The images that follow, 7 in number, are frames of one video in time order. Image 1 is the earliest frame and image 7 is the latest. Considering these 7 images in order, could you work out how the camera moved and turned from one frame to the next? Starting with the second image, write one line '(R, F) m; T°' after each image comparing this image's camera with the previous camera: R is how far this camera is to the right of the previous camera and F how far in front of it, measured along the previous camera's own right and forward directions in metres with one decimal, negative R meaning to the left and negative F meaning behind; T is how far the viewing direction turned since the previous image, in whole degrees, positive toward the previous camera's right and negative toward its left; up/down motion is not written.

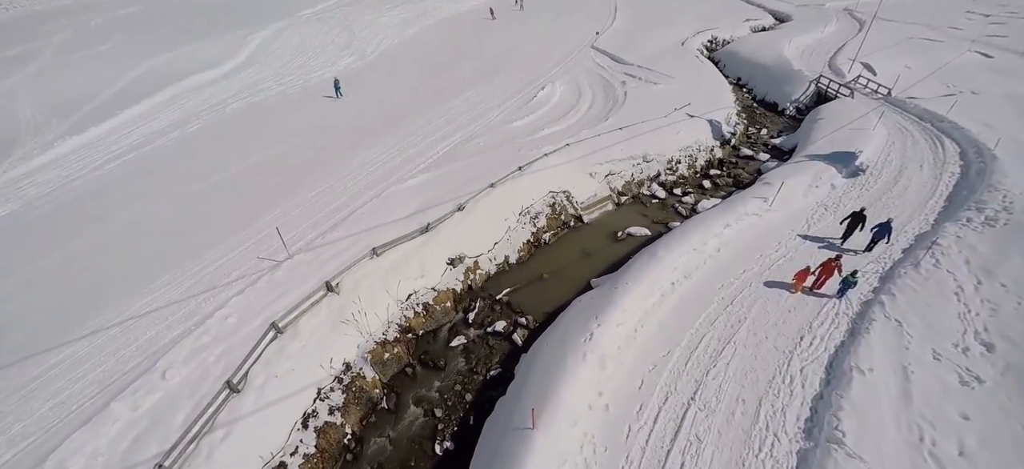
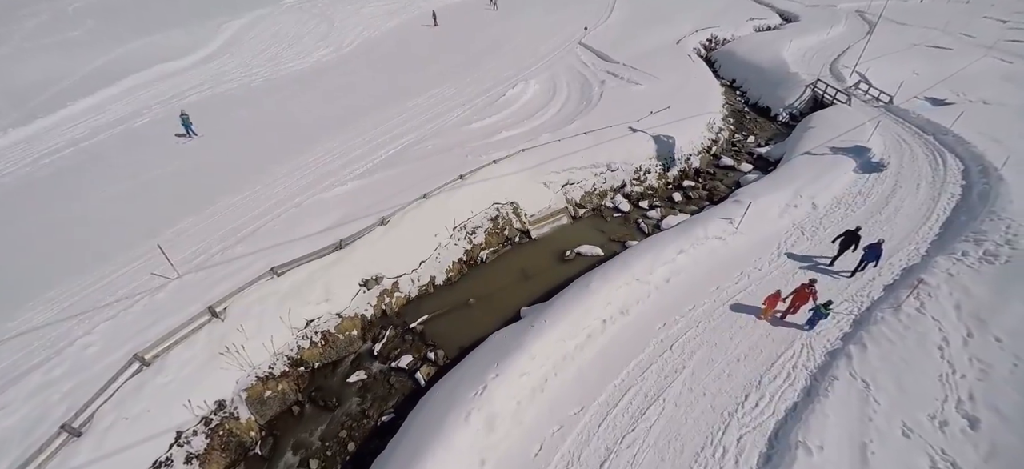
(+3.1, +2.3) m; -2°
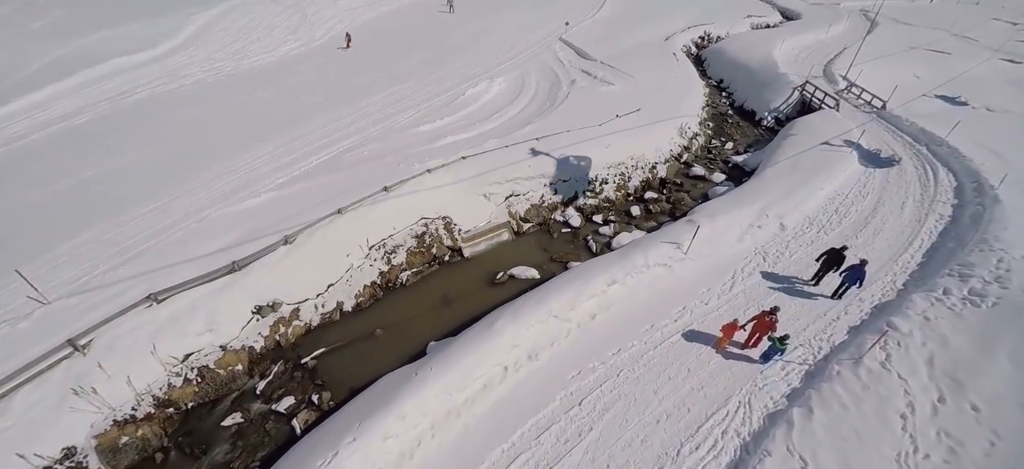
(+3.1, +2.1) m; -1°
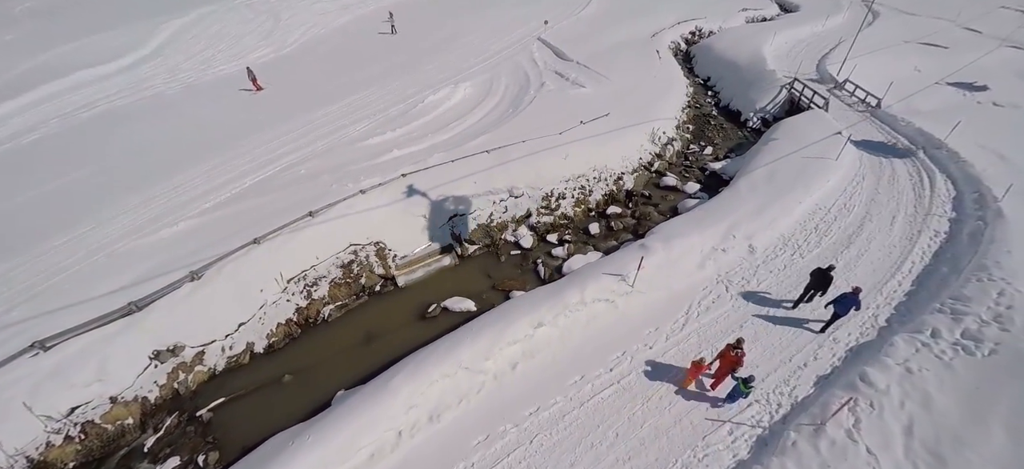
(+2.7, +1.8) m; -2°
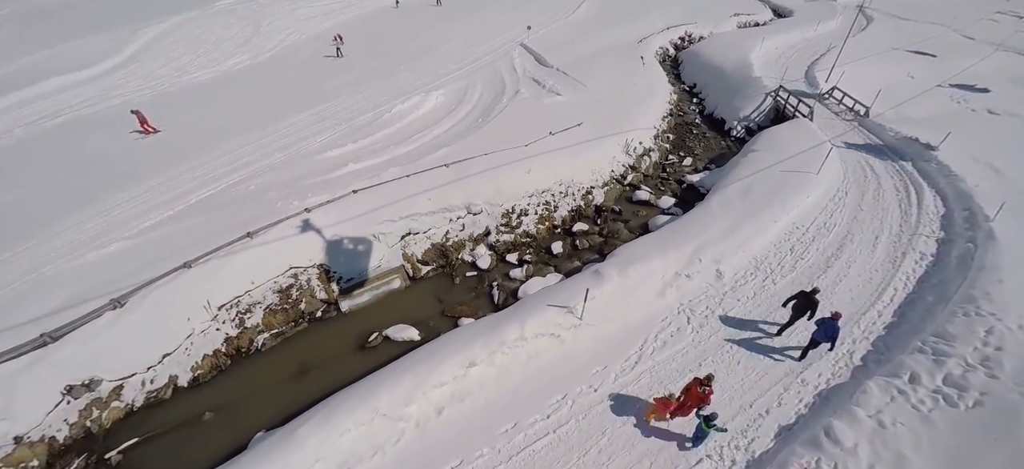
(+1.8, +1.2) m; -1°
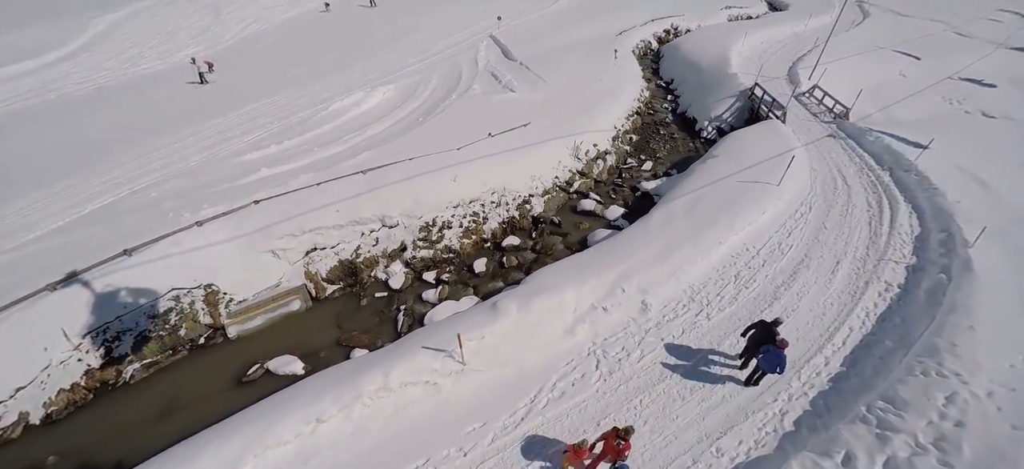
(+3.0, +1.9) m; -1°
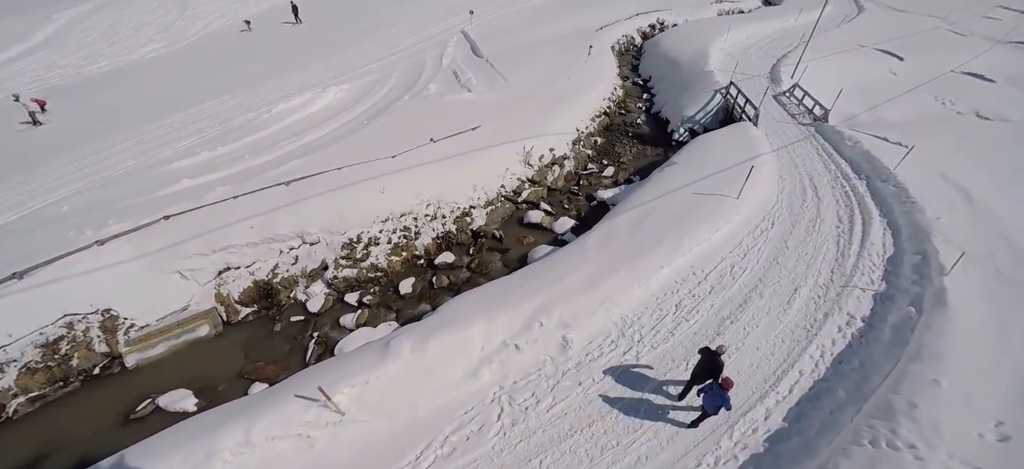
(+2.3, +1.4) m; -1°
